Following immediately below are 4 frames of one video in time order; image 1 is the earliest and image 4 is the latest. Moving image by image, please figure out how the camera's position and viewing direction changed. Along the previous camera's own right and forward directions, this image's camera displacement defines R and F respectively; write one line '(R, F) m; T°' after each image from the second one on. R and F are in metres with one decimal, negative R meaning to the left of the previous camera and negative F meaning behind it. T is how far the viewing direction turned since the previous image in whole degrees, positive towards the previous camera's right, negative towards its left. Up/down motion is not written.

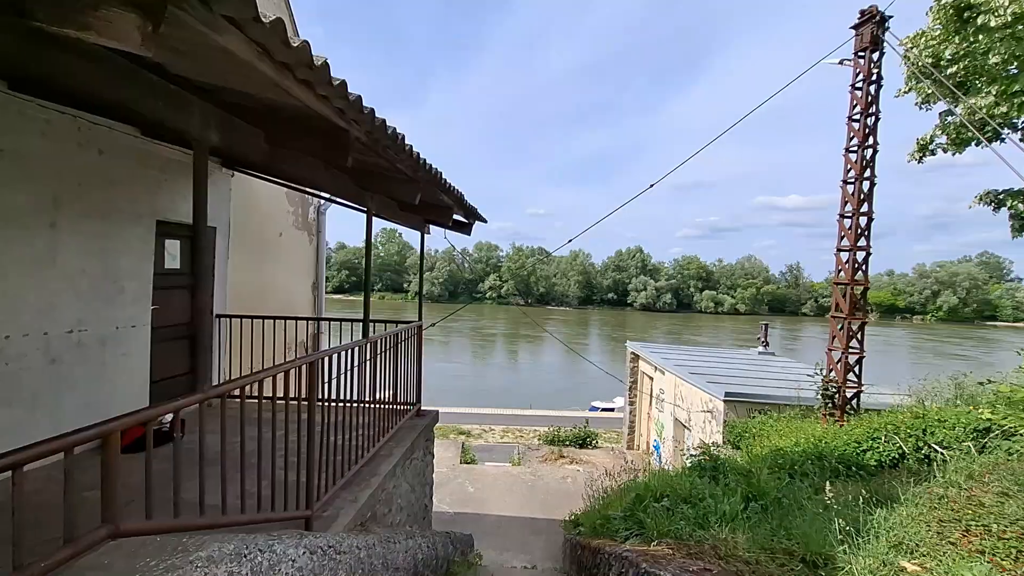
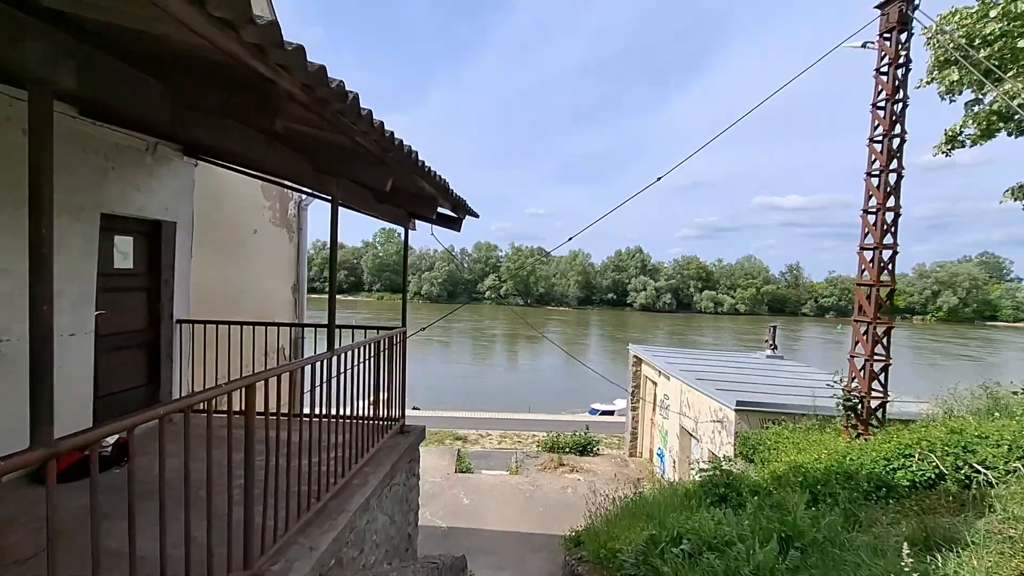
(0.0, +0.6) m; 0°
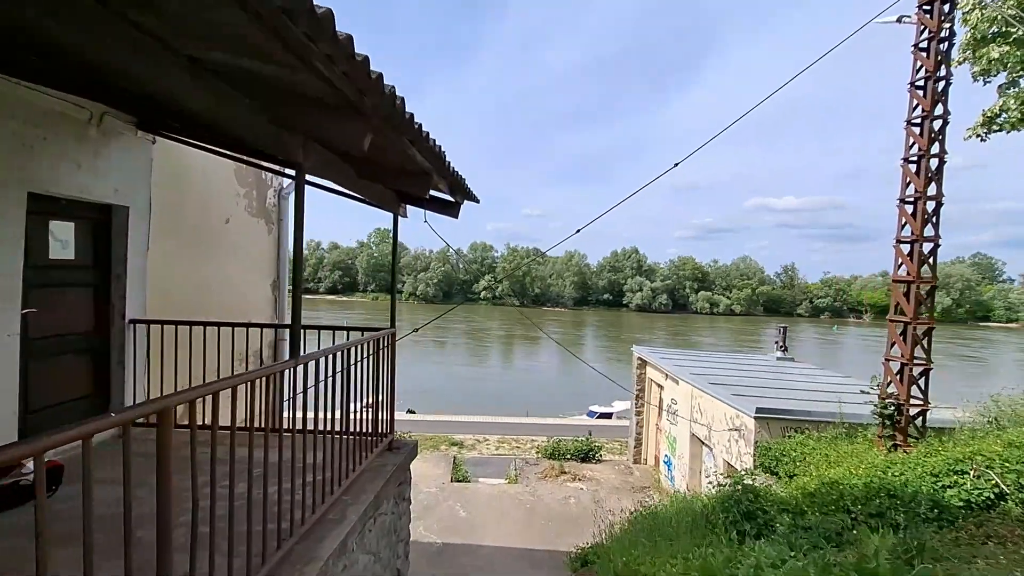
(-0.1, +0.6) m; +1°
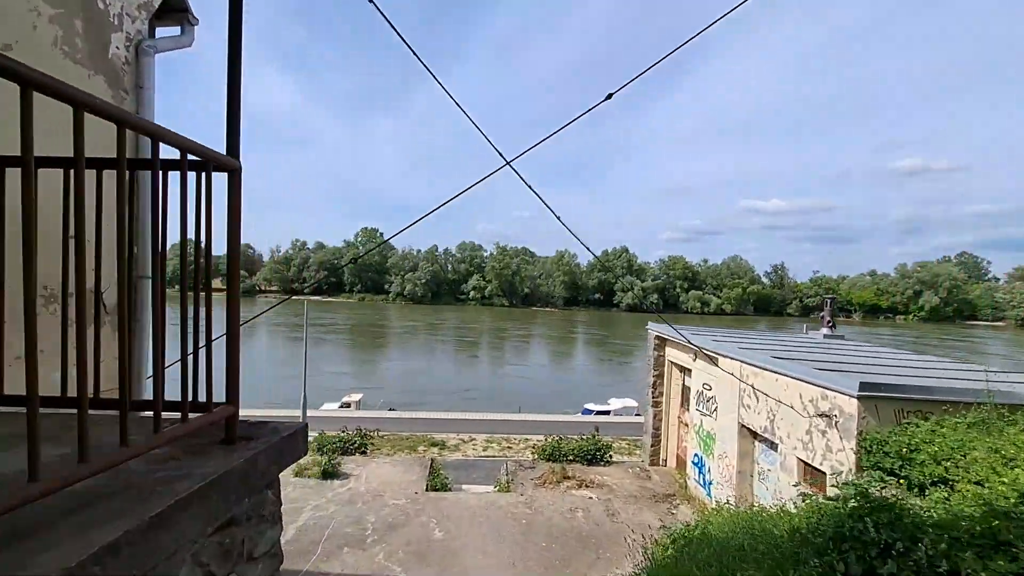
(0.0, +2.3) m; +1°
